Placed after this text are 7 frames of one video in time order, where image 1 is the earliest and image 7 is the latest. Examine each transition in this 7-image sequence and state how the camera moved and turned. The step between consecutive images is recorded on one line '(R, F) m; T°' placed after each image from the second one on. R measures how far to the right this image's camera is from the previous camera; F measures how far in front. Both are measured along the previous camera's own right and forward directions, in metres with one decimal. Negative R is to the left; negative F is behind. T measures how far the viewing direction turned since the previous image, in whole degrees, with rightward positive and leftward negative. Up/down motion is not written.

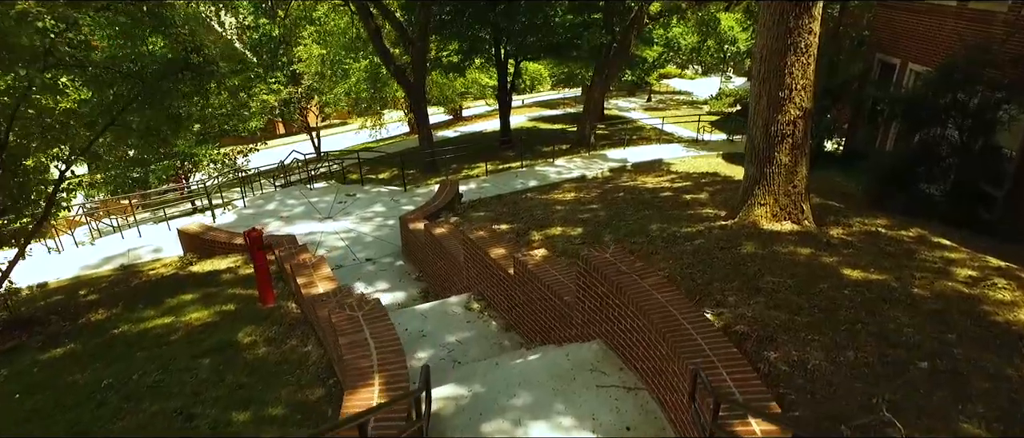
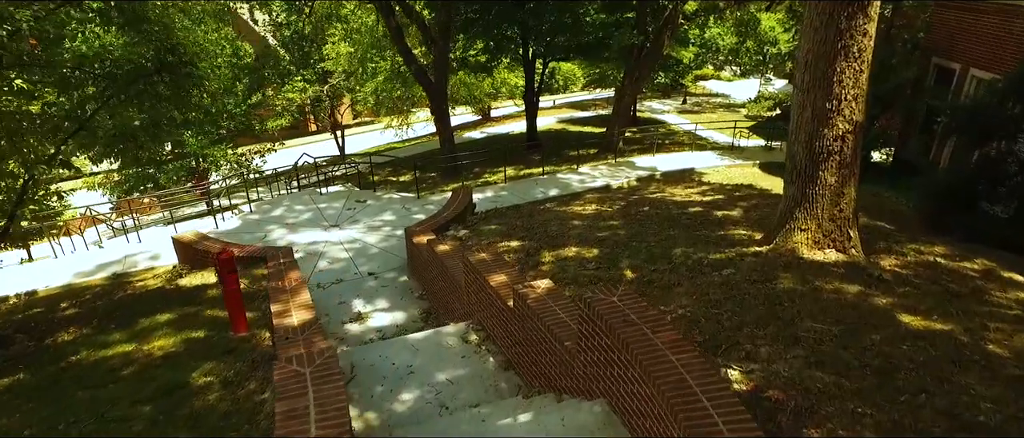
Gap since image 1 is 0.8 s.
(+0.2, +0.7) m; -3°
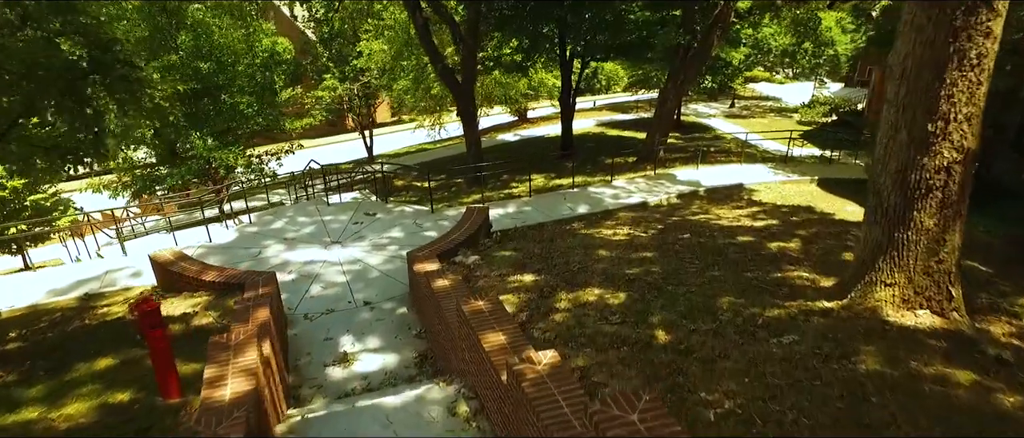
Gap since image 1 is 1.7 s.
(+0.3, +1.1) m; -4°
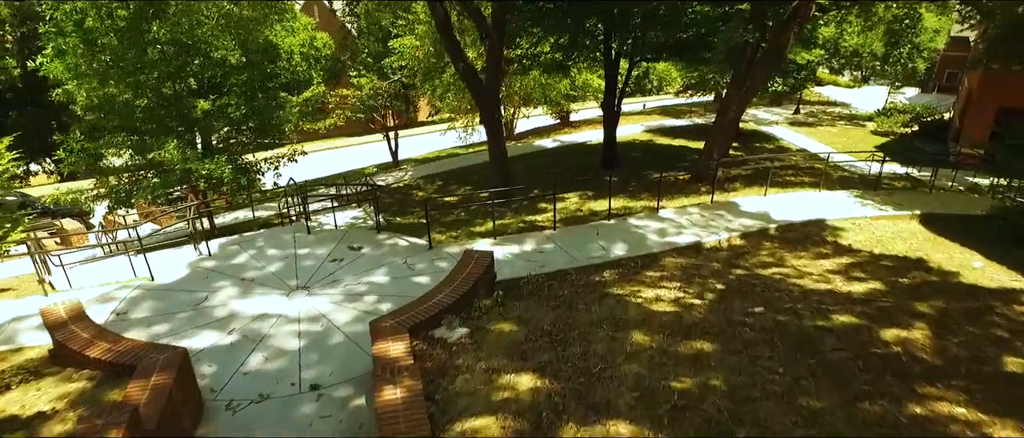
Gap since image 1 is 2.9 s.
(+0.4, +2.1) m; -4°
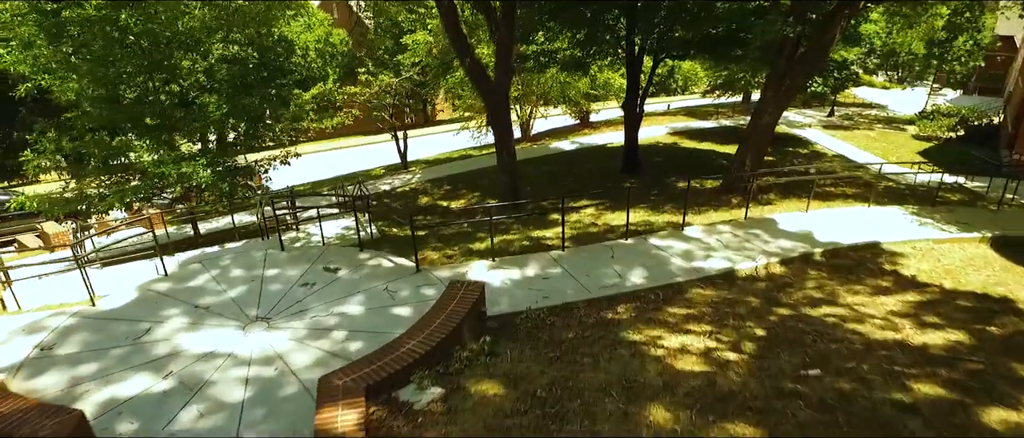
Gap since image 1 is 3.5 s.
(+0.2, +1.2) m; -2°
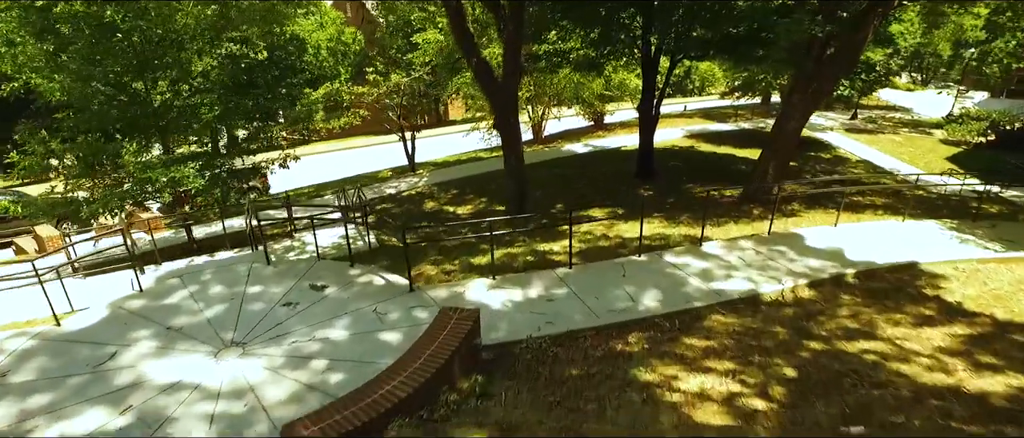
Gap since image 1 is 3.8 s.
(+0.1, +0.6) m; -1°
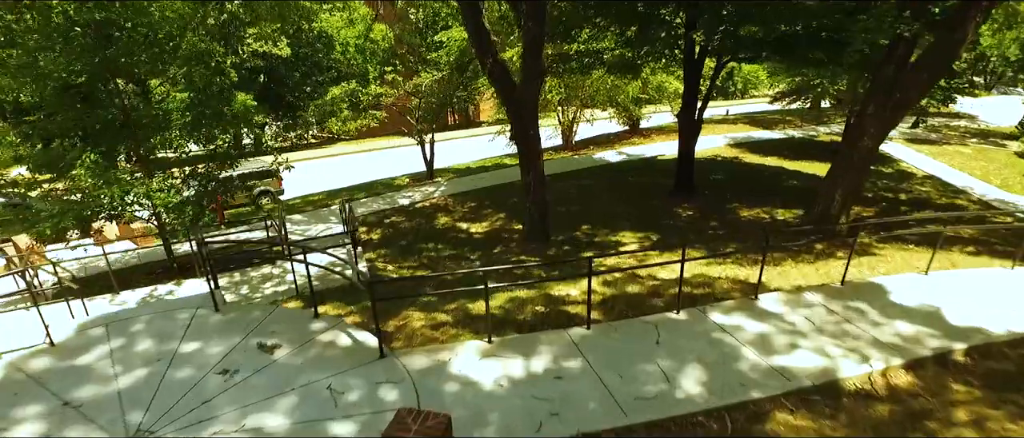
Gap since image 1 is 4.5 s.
(+0.3, +1.5) m; -3°
